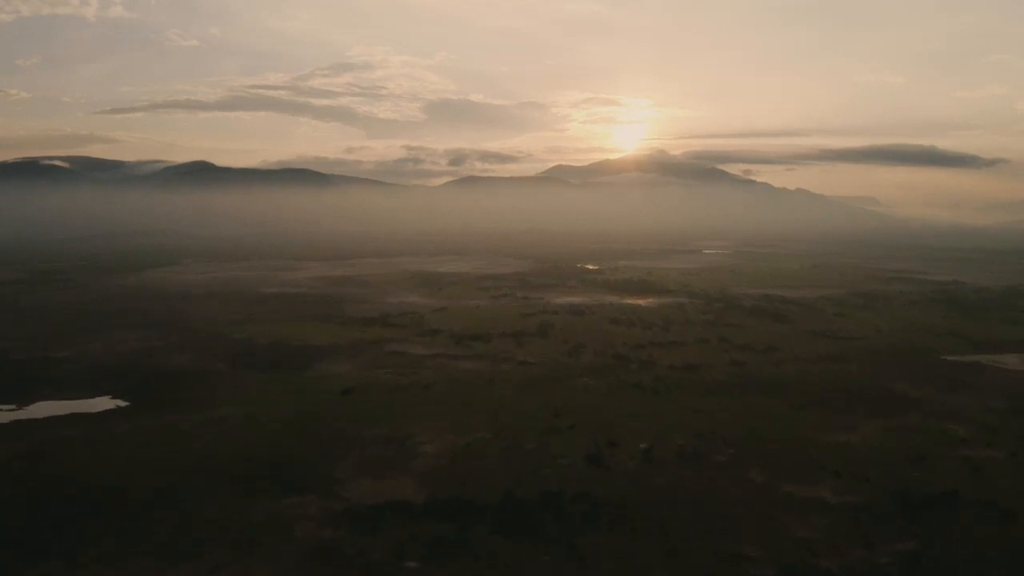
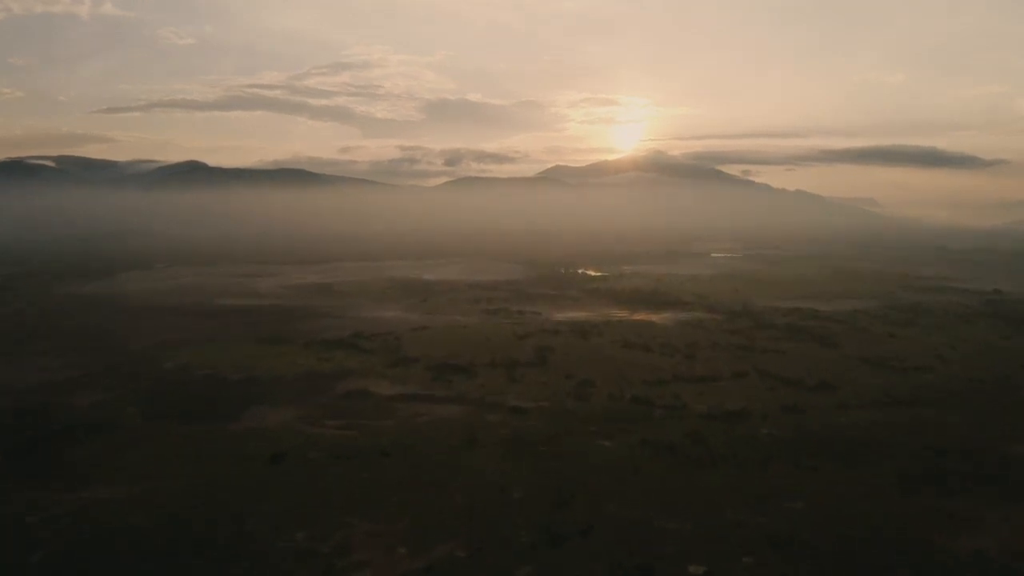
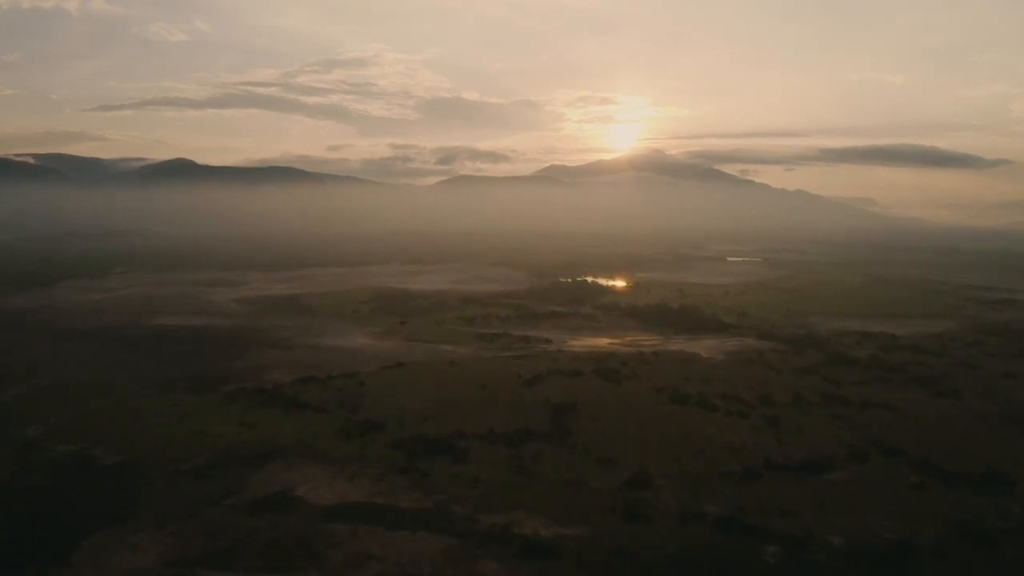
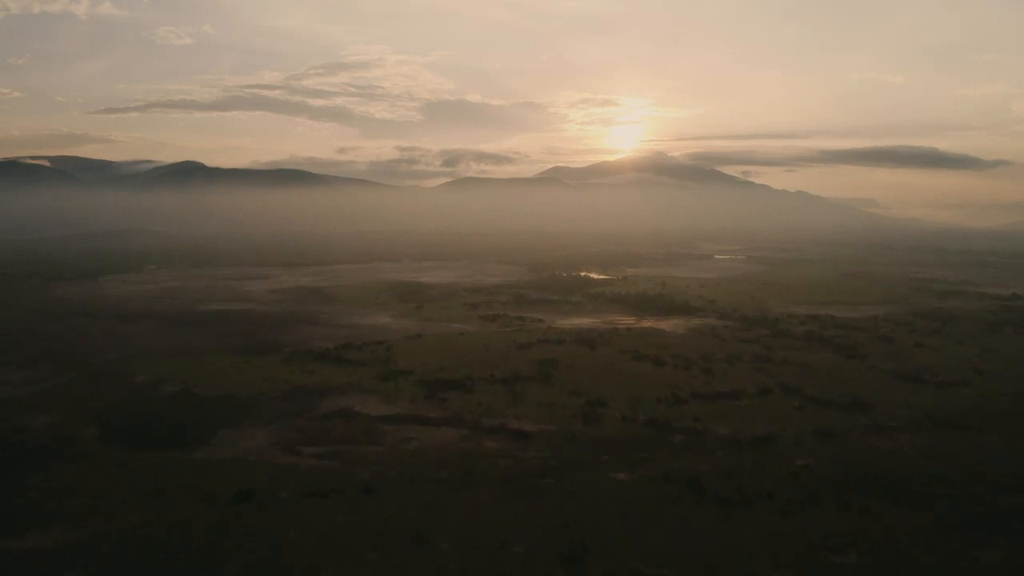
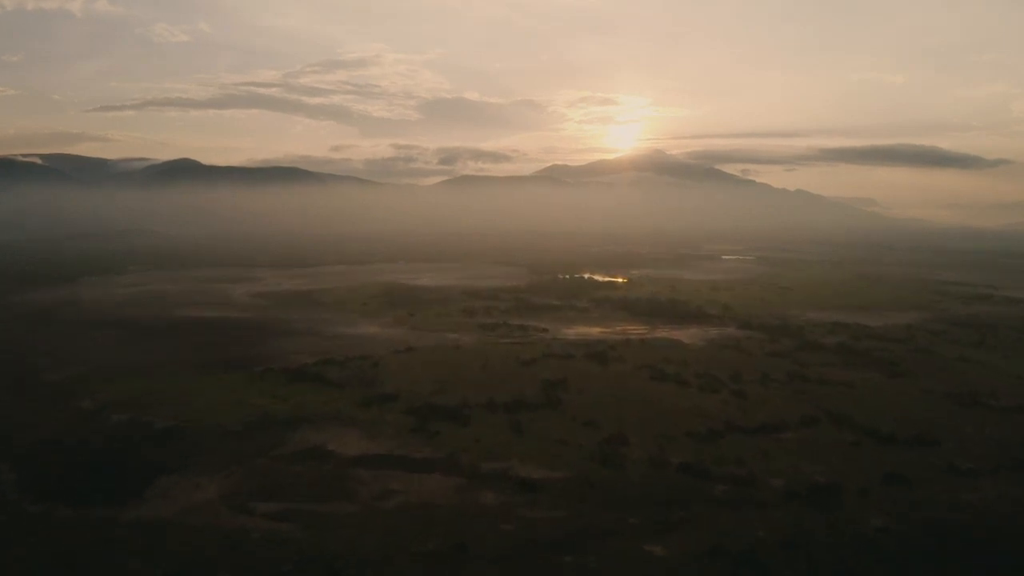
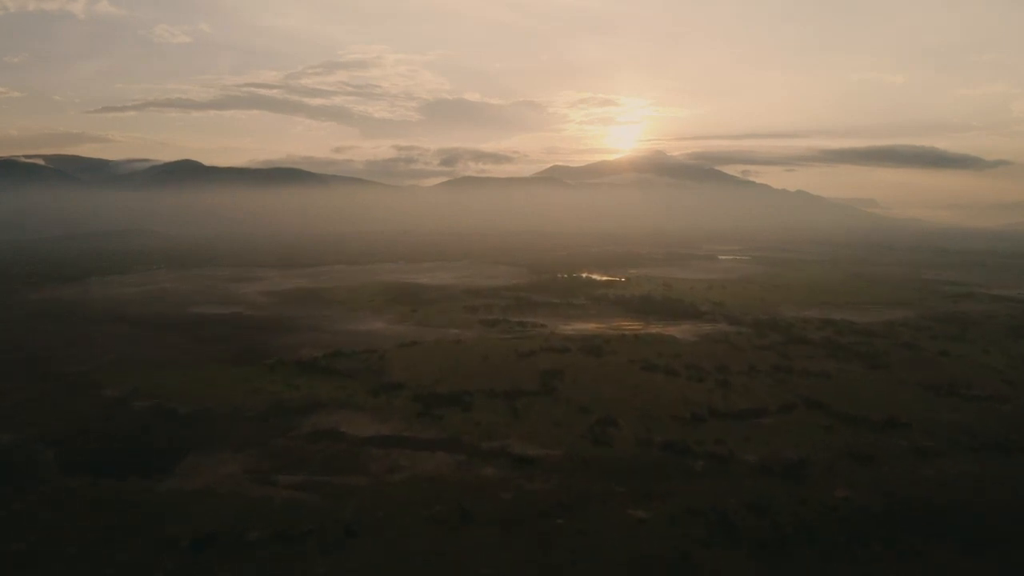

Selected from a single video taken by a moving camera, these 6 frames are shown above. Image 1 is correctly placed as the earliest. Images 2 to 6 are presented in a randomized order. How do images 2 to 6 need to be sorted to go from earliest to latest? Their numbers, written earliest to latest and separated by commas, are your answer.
2, 4, 6, 5, 3
